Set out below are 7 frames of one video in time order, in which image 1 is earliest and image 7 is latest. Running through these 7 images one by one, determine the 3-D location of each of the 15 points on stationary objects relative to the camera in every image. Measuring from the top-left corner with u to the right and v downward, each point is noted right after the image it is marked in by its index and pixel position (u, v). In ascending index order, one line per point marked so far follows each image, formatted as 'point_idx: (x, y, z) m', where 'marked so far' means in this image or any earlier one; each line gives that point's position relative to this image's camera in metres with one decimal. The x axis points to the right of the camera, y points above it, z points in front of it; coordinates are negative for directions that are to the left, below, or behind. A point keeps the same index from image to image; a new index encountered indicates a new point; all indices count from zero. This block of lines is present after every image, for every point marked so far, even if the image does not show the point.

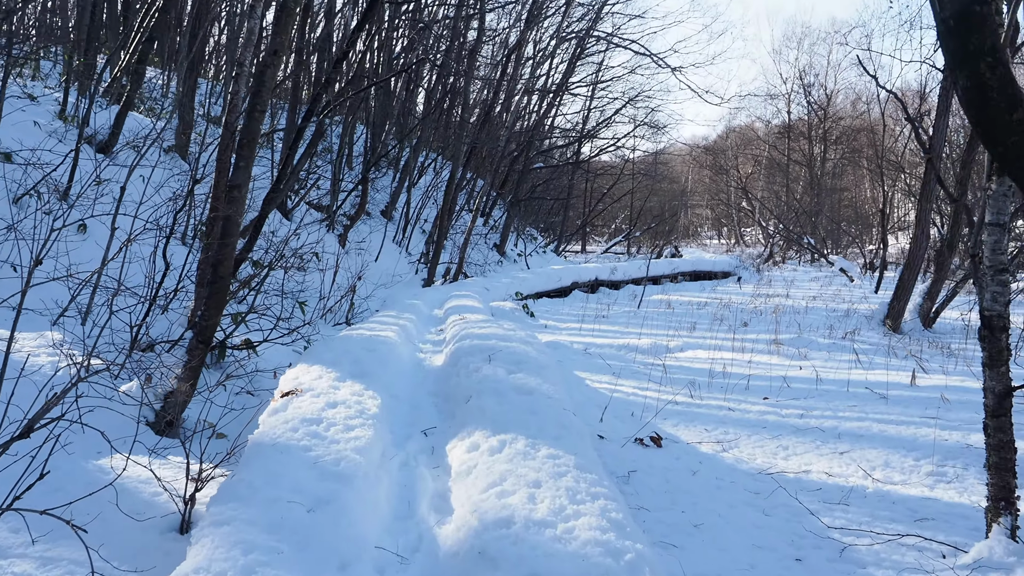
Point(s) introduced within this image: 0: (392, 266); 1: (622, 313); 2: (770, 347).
0: (-2.1, +0.4, +14.5) m
1: (+1.3, -0.3, +10.3) m
2: (+2.3, -0.5, +7.4) m
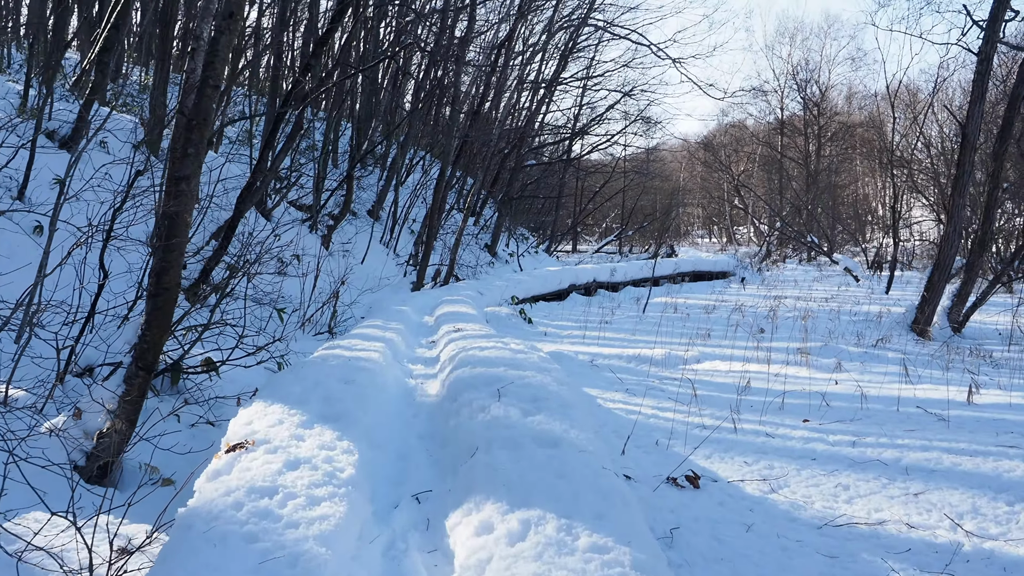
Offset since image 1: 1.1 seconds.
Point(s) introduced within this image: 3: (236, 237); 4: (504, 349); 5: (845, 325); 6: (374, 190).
0: (-2.2, +0.3, +13.7) m
1: (+1.3, -0.4, +9.5) m
2: (+2.3, -0.6, +6.7) m
3: (-3.0, +0.5, +9.0) m
4: (0.0, -0.4, +4.7) m
5: (+3.3, -0.4, +8.3) m
6: (-2.7, +2.0, +16.7) m
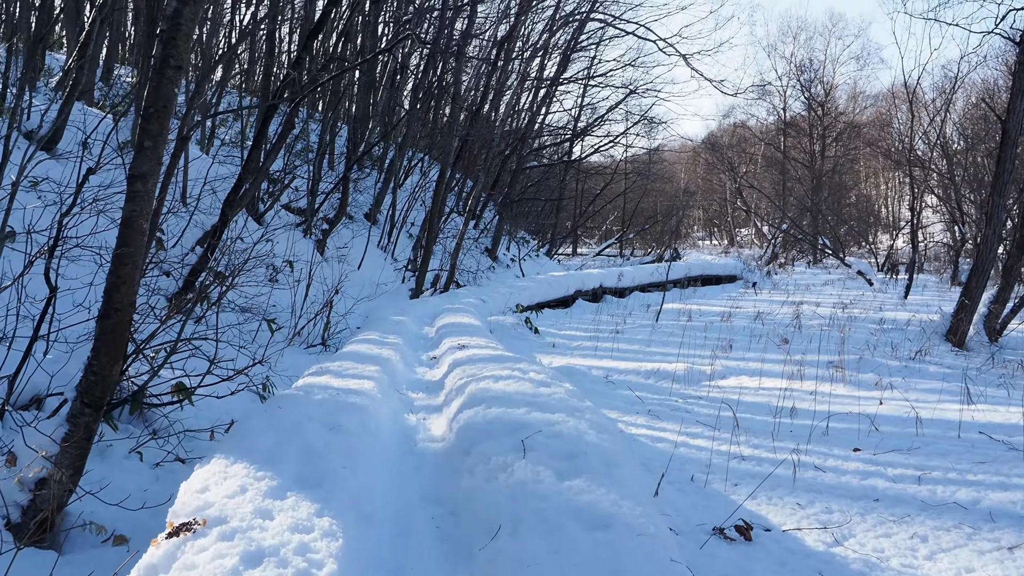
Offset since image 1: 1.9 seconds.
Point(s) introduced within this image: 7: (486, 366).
0: (-2.1, +0.2, +13.2) m
1: (+1.4, -0.4, +9.0) m
2: (+2.4, -0.6, +6.2) m
3: (-2.9, +0.4, +8.5) m
4: (0.0, -0.5, +4.2) m
5: (+3.4, -0.4, +7.8) m
6: (-2.7, +1.8, +16.1) m
7: (-0.1, -0.5, +4.5) m
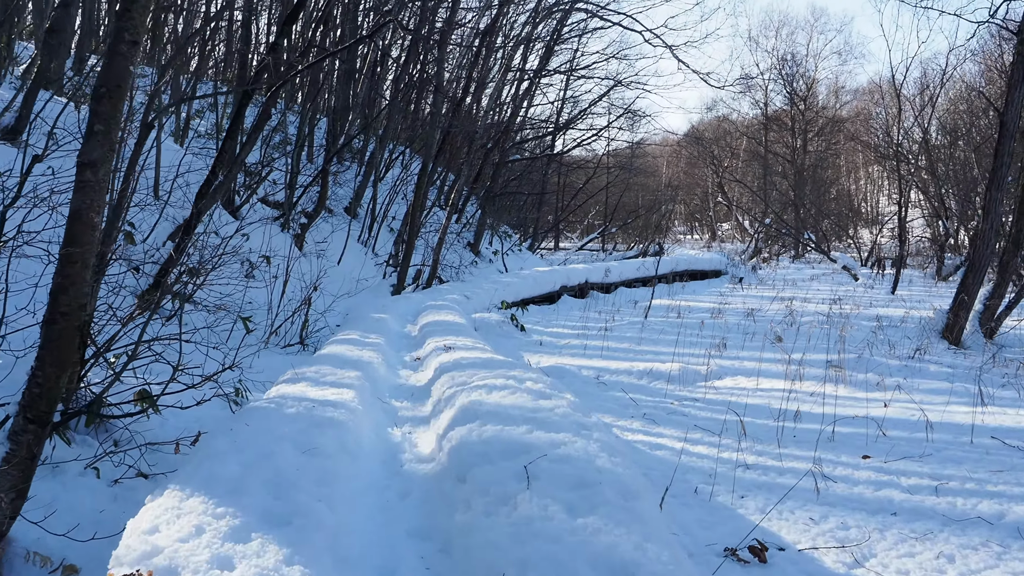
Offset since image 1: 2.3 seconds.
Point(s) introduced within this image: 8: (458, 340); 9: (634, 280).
0: (-2.4, +0.3, +12.8) m
1: (+1.2, -0.4, +8.7) m
2: (+2.3, -0.6, +6.0) m
3: (-3.1, +0.5, +8.1) m
4: (0.0, -0.4, +3.9) m
5: (+3.2, -0.4, +7.6) m
6: (-3.0, +1.9, +15.8) m
7: (-0.2, -0.4, +4.2) m
8: (-0.3, -0.4, +5.6) m
9: (+2.1, +0.1, +14.2) m
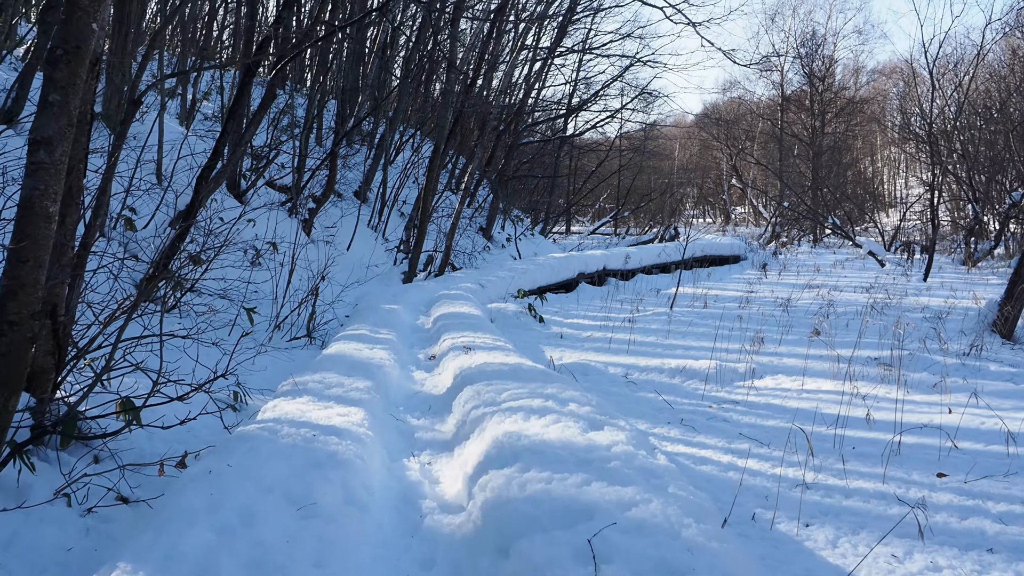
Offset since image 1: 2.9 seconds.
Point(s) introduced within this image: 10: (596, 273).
0: (-2.2, +0.5, +12.4) m
1: (+1.4, -0.3, +8.3) m
2: (+2.4, -0.5, +5.5) m
3: (-2.9, +0.6, +7.7) m
4: (+0.1, -0.4, +3.5) m
5: (+3.4, -0.3, +7.1) m
6: (-2.8, +2.2, +15.3) m
7: (-0.1, -0.4, +3.7) m
8: (-0.2, -0.3, +5.2) m
9: (+2.3, +0.4, +13.7) m
10: (+1.2, +0.2, +12.0) m
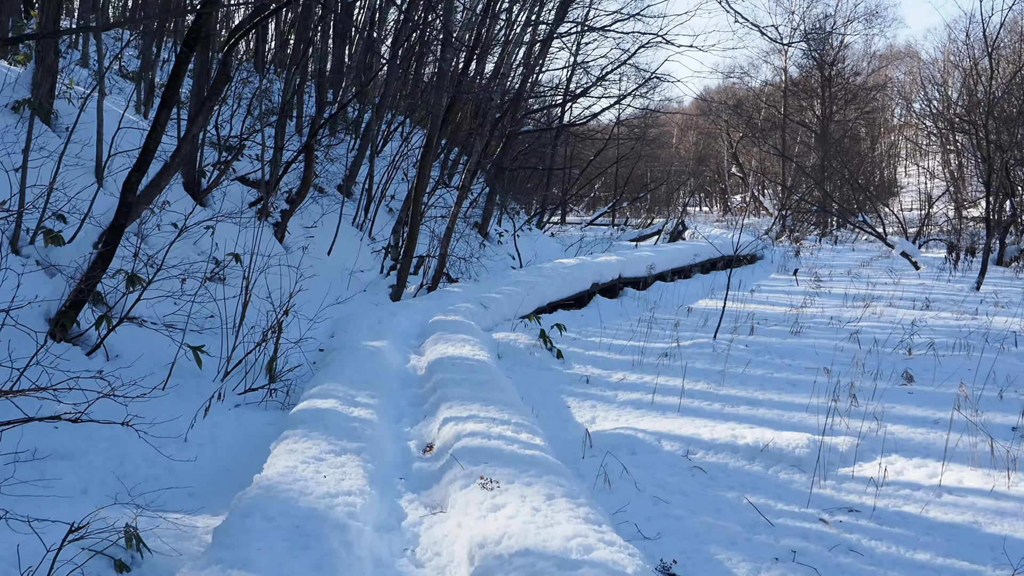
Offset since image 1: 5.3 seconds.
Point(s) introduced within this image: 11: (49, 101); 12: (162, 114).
0: (-2.1, +0.3, +10.8) m
1: (+1.5, -0.5, +6.8) m
2: (+2.5, -0.8, +4.0) m
3: (-2.8, +0.3, +6.1) m
4: (+0.3, -0.7, +2.0) m
5: (+3.5, -0.5, +5.6) m
6: (-2.7, +2.1, +13.7) m
7: (+0.1, -0.7, +2.2) m
8: (-0.1, -0.6, +3.7) m
9: (+2.3, +0.2, +12.2) m
10: (+1.2, +0.1, +10.5) m
11: (-4.5, +1.8, +8.1) m
12: (-2.3, +1.1, +5.5) m
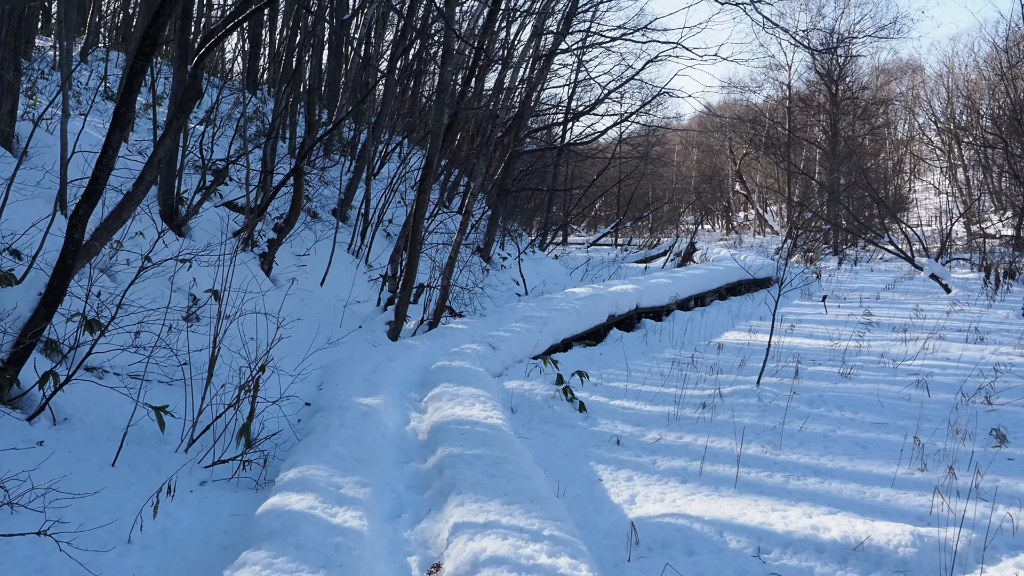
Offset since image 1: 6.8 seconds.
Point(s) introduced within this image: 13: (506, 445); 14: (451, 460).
0: (-2.0, -0.1, +10.0) m
1: (+1.6, -0.8, +5.9) m
2: (+2.6, -1.0, +3.1) m
3: (-2.7, 0.0, +5.2) m
4: (+0.4, -0.9, +1.1) m
5: (+3.6, -0.8, +4.7) m
6: (-2.7, +1.6, +12.9) m
7: (+0.2, -0.9, +1.3) m
8: (0.0, -0.8, +2.8) m
9: (+2.4, -0.2, +11.4) m
10: (+1.3, -0.3, +9.6) m
11: (-4.4, +1.4, +7.3) m
12: (-2.2, +0.8, +4.6) m
13: (0.0, -0.8, +4.2) m
14: (-0.3, -0.8, +3.9) m
